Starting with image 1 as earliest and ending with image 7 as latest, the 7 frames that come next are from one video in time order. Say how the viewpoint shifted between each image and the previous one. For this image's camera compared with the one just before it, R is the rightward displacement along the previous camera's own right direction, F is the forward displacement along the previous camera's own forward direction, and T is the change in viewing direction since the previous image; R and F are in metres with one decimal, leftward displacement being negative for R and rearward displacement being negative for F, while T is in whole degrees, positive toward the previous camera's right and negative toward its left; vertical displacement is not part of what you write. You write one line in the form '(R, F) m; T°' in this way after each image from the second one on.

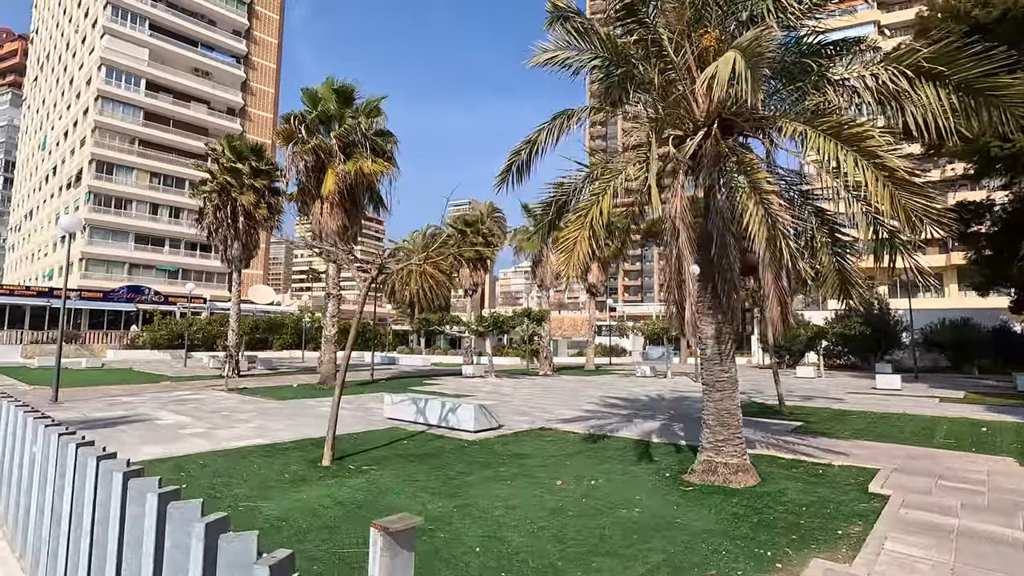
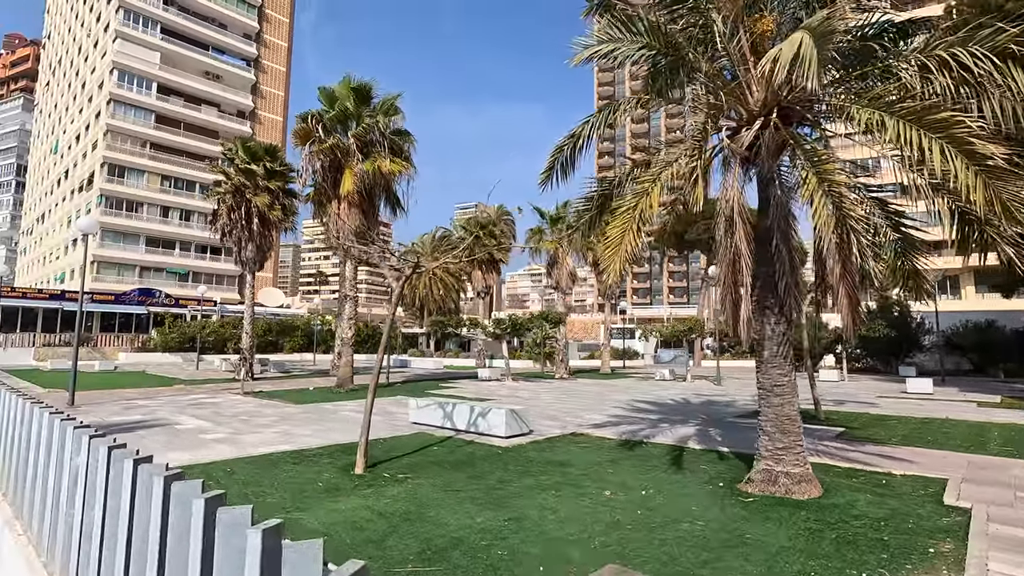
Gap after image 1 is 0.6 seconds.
(-0.5, +0.4) m; -1°
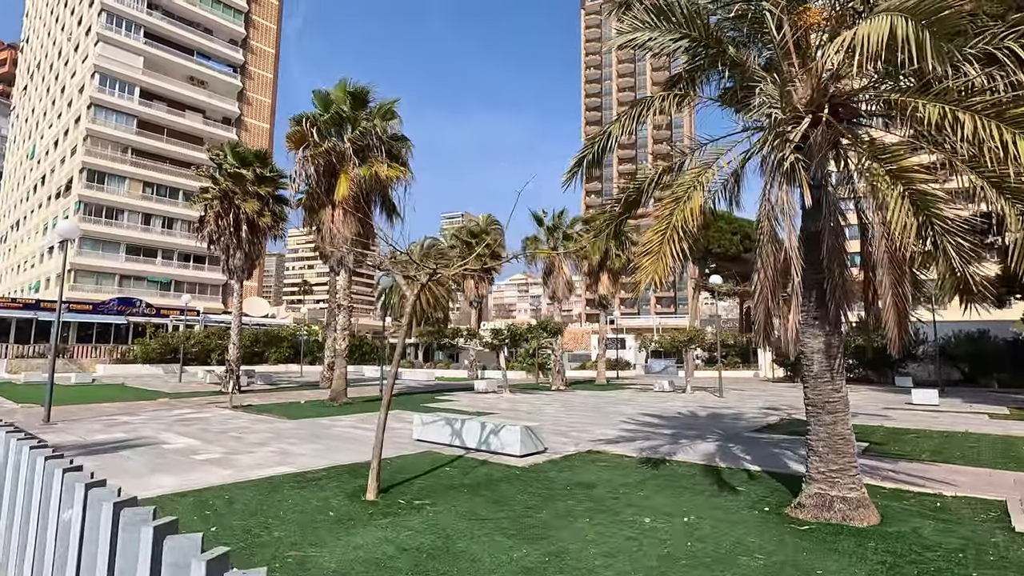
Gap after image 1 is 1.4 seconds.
(-0.5, +0.5) m; +2°
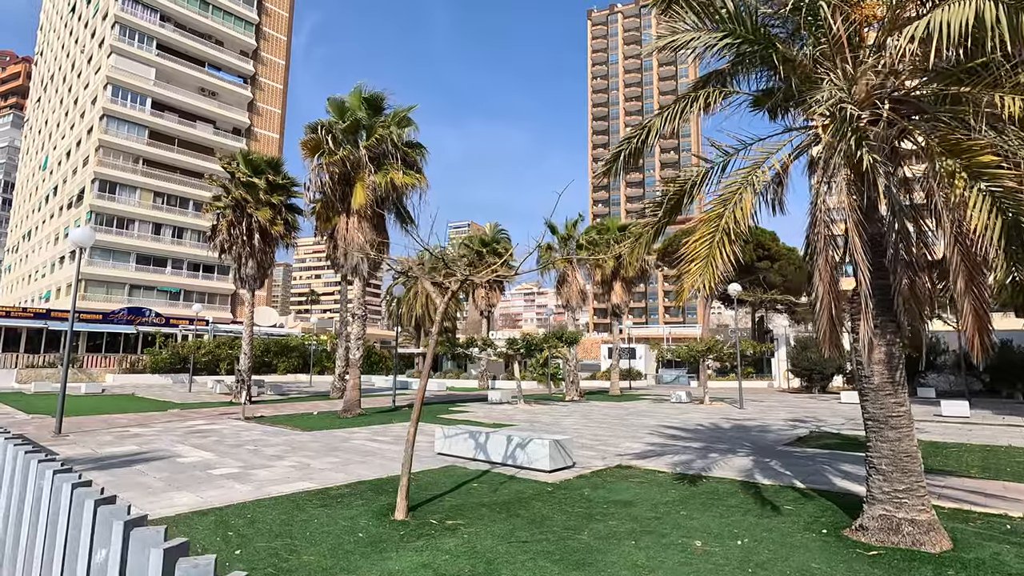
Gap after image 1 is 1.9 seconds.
(-0.4, +0.3) m; -1°
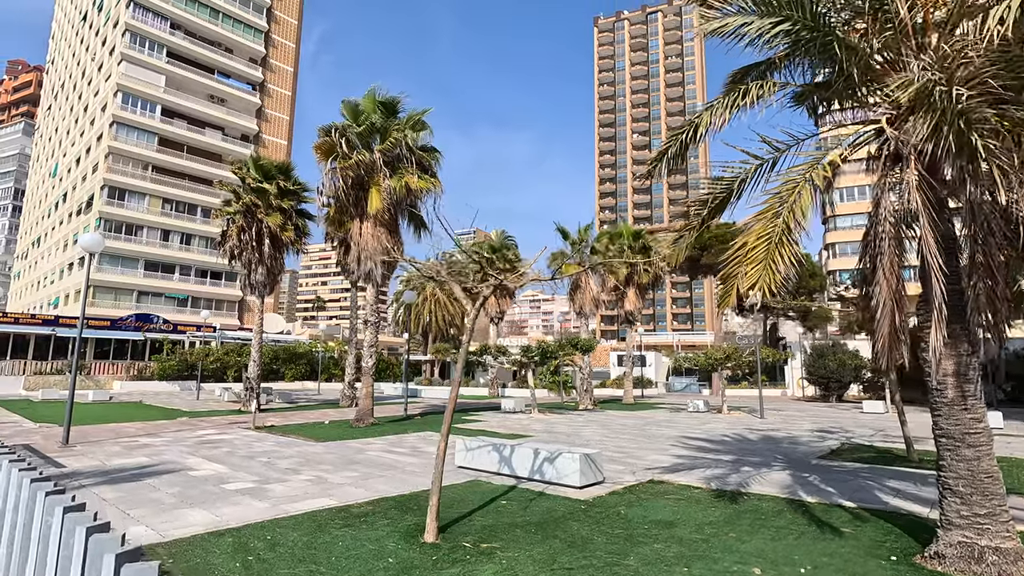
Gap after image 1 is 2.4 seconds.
(-0.4, +0.4) m; -1°
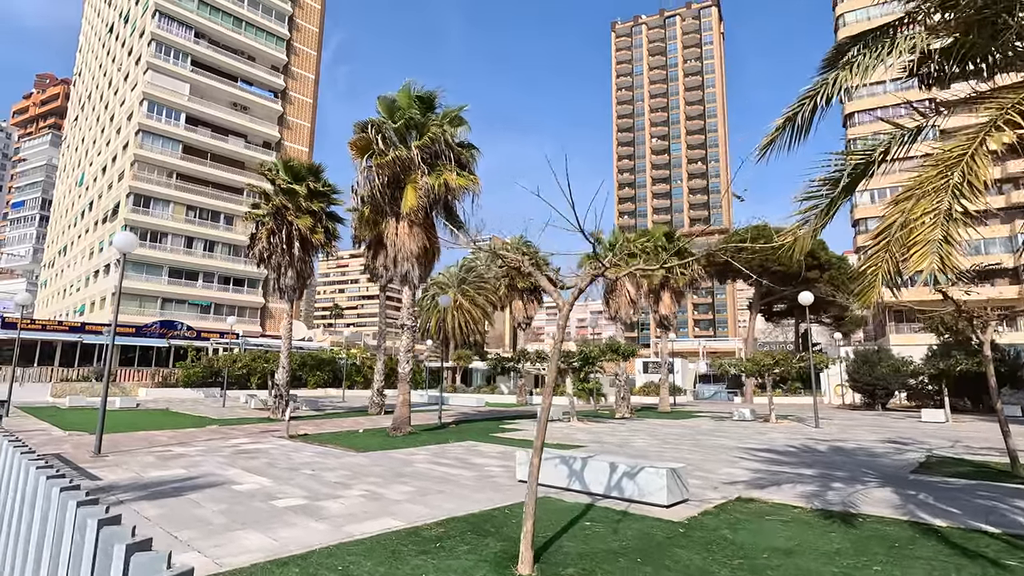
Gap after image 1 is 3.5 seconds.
(-0.9, +0.8) m; -2°
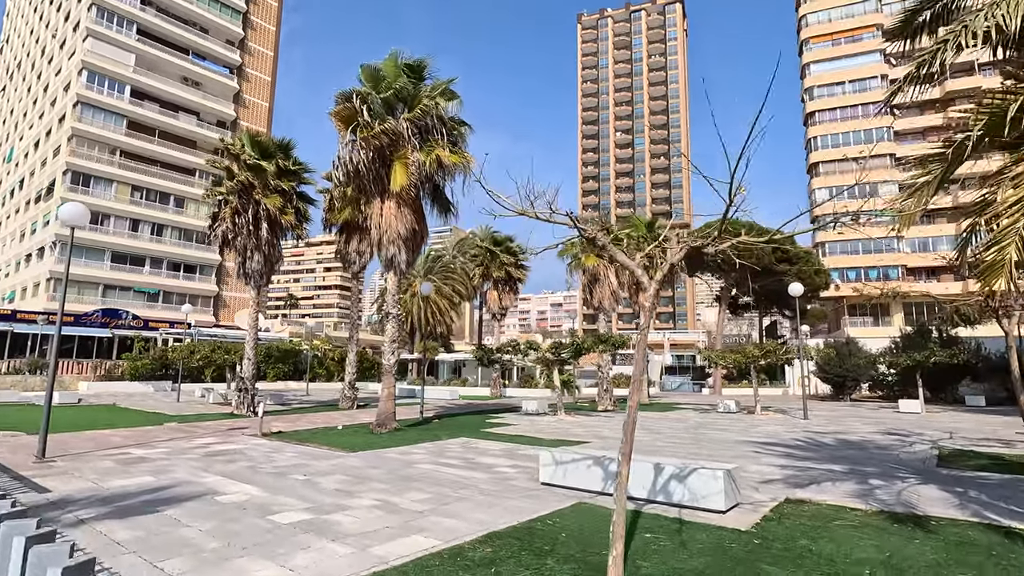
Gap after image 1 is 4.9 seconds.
(-1.0, +1.0) m; +4°
